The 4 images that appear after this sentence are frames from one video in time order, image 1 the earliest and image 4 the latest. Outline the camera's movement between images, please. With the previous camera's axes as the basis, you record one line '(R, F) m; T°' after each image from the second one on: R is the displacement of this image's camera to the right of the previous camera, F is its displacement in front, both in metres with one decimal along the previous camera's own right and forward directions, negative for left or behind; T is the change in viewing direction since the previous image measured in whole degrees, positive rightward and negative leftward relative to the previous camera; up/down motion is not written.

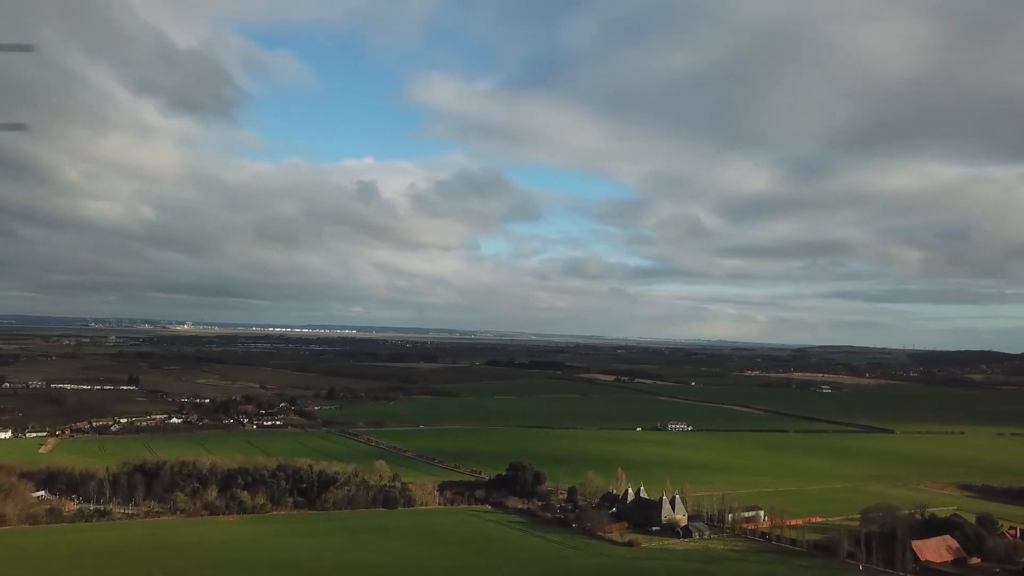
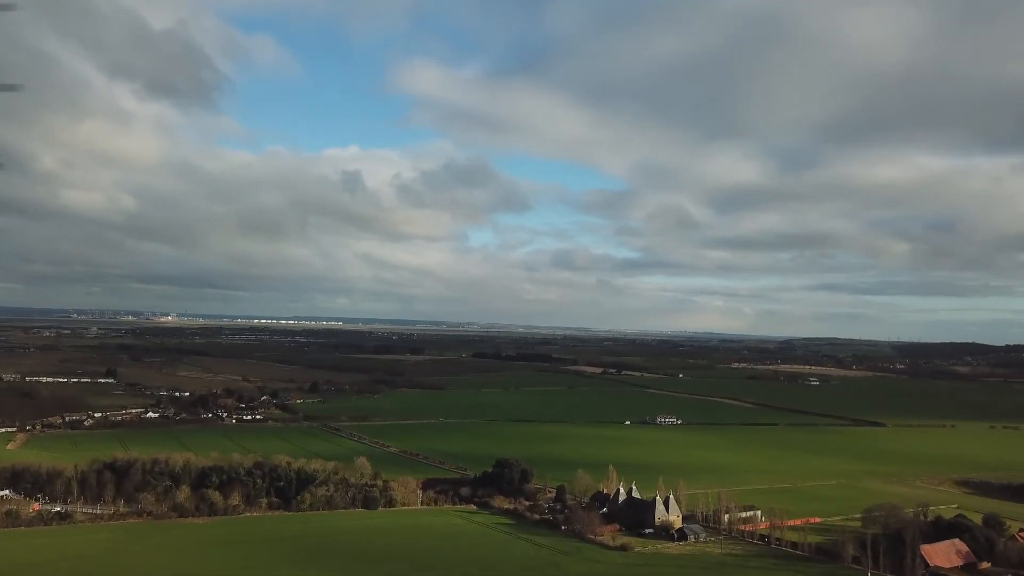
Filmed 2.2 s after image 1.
(0.0, +1.9) m; +1°
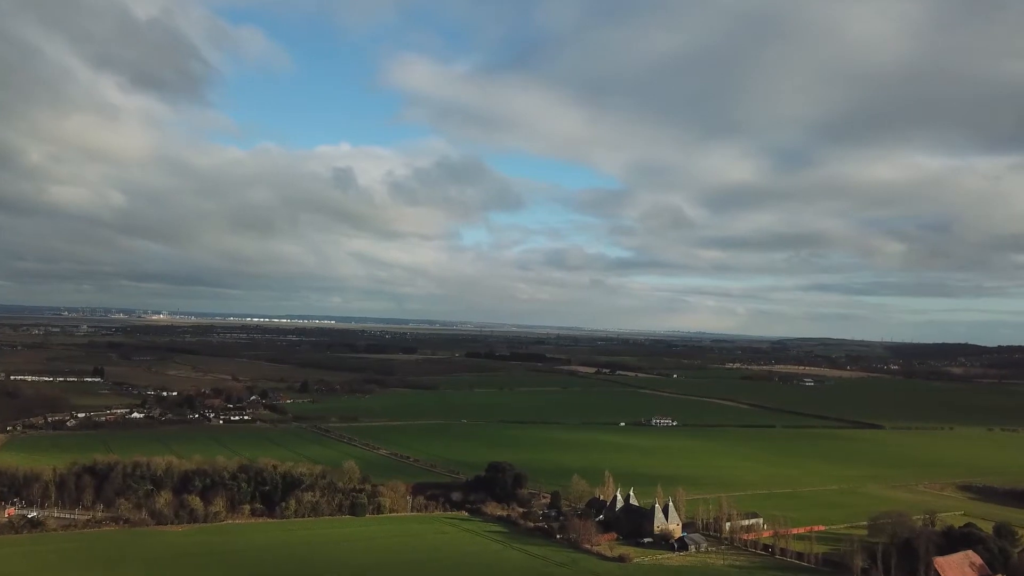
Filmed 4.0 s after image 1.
(0.0, +1.4) m; +1°
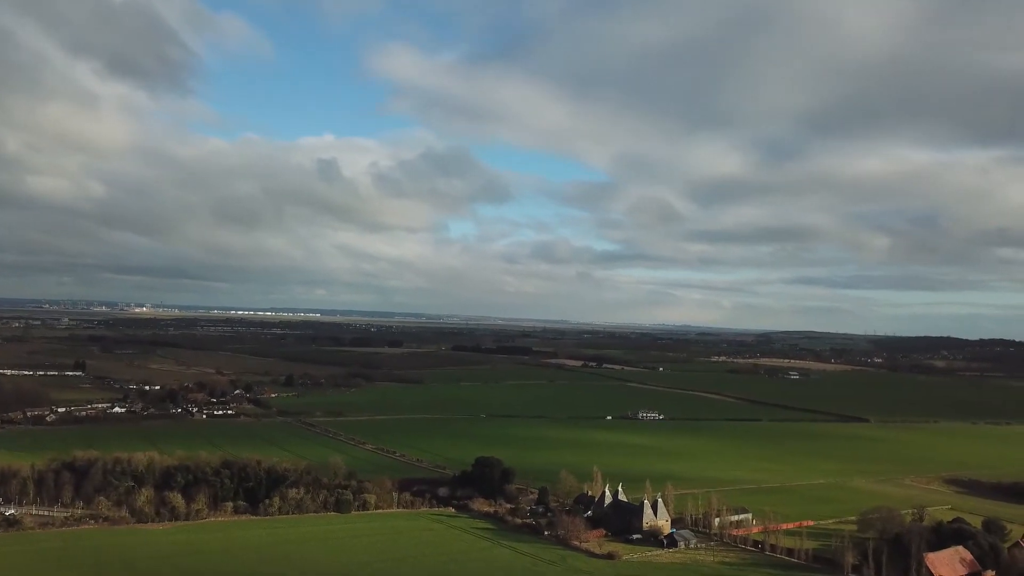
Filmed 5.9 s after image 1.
(-0.1, +0.5) m; +1°
